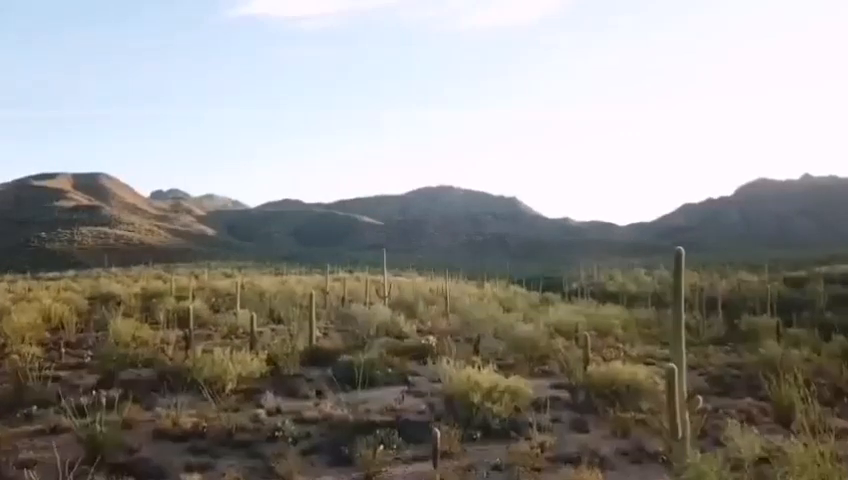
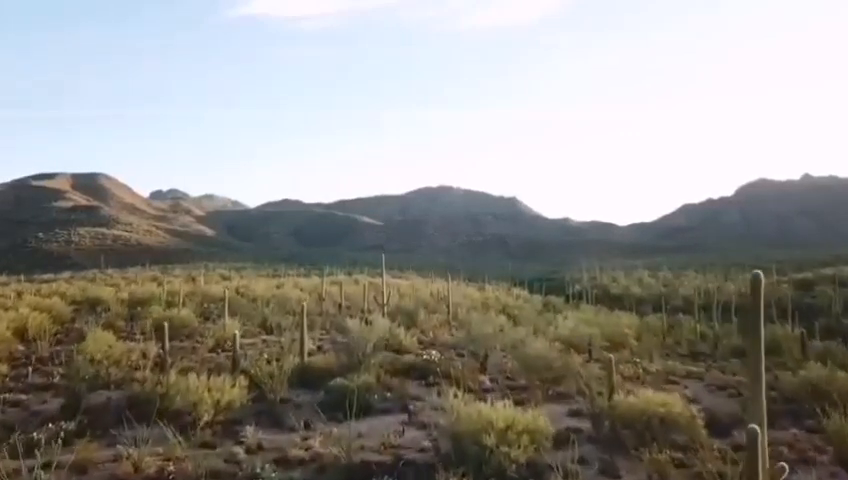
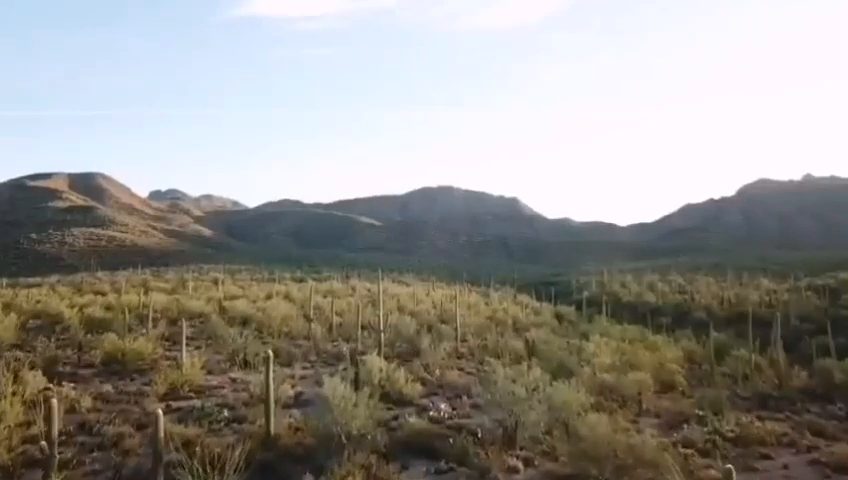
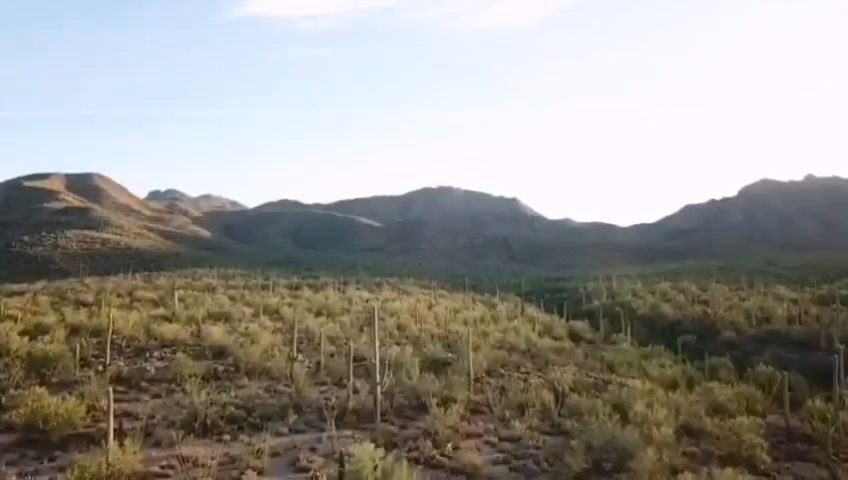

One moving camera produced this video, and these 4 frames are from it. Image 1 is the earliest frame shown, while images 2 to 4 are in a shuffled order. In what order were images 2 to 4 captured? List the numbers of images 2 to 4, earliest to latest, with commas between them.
2, 3, 4
